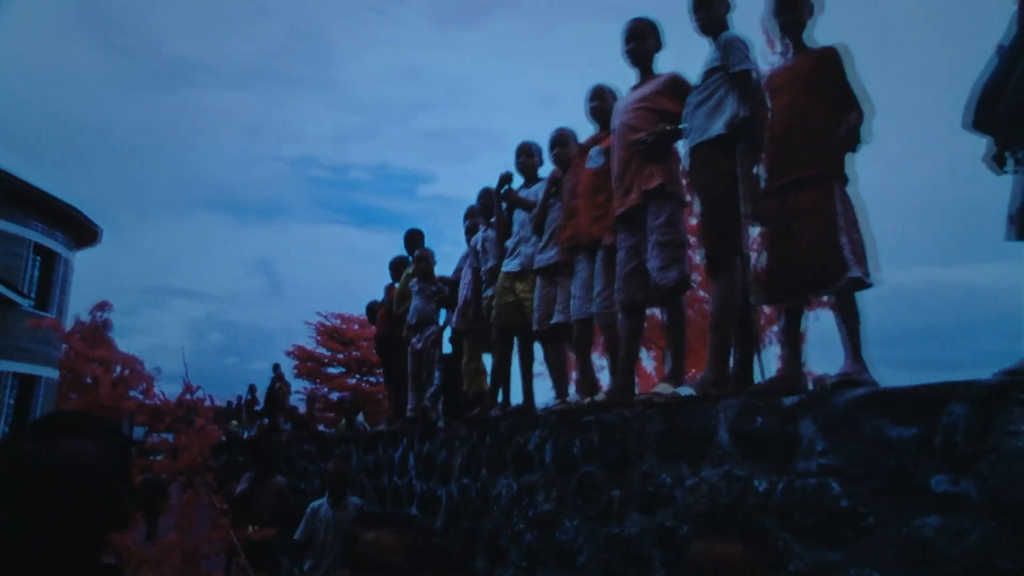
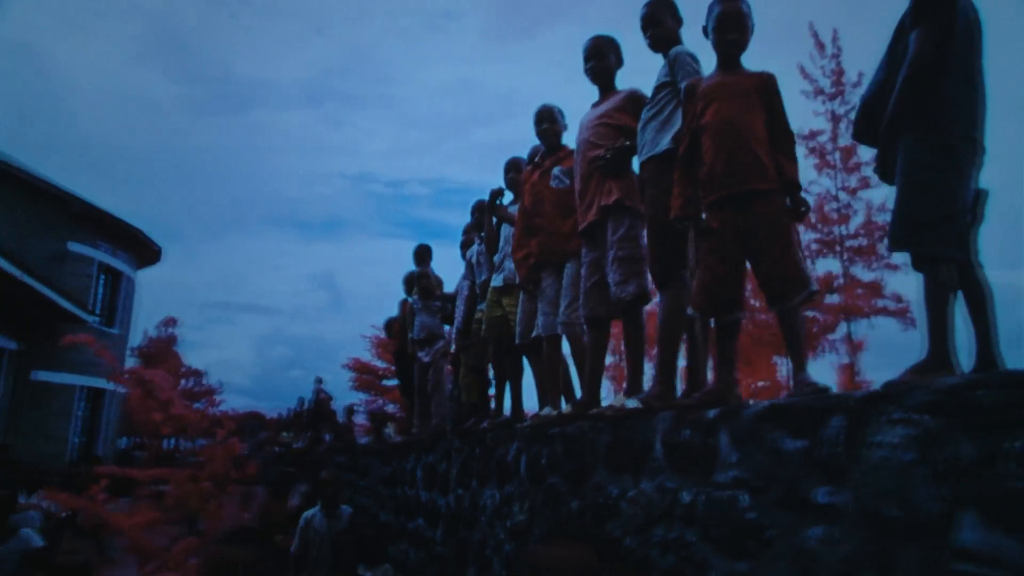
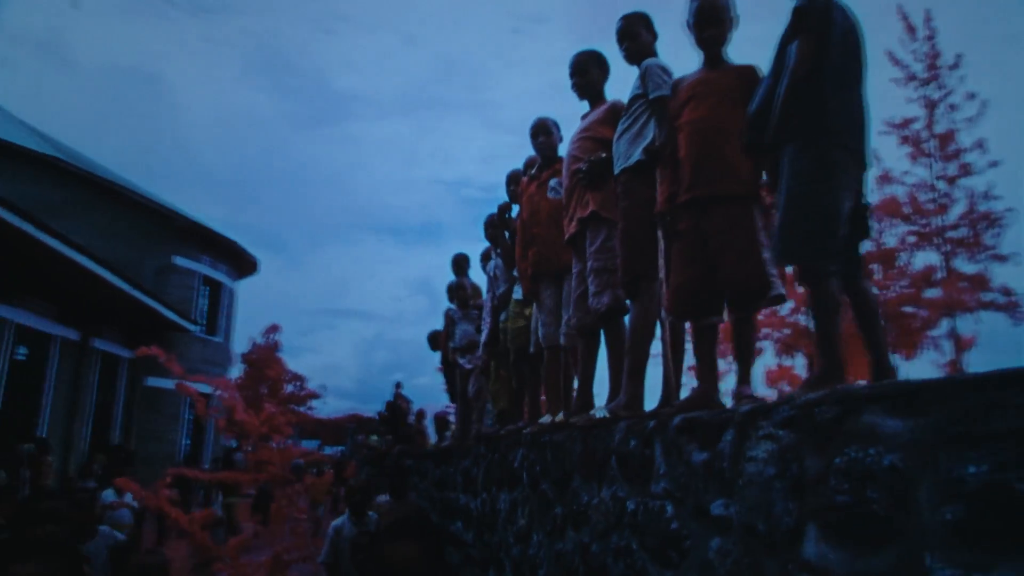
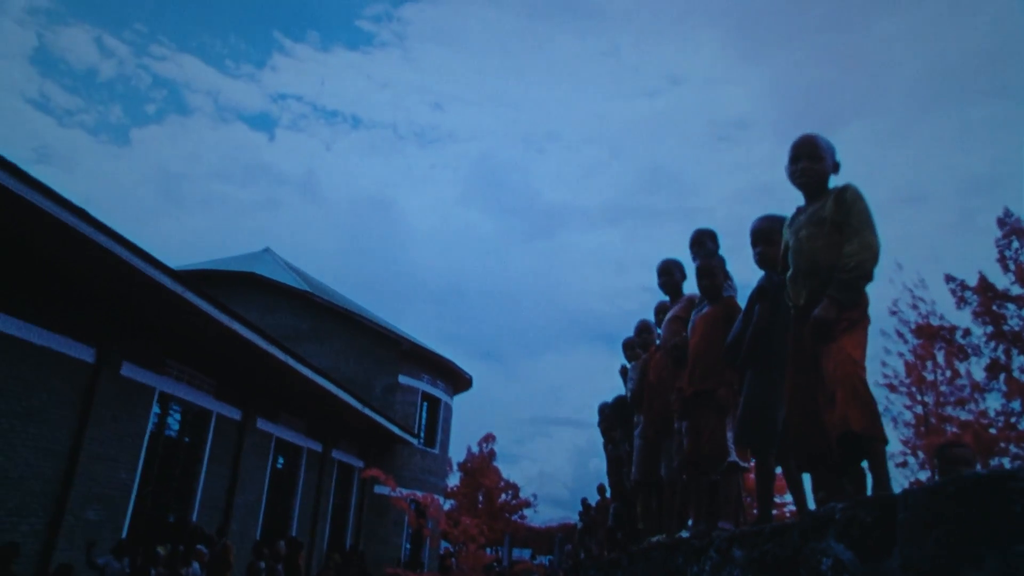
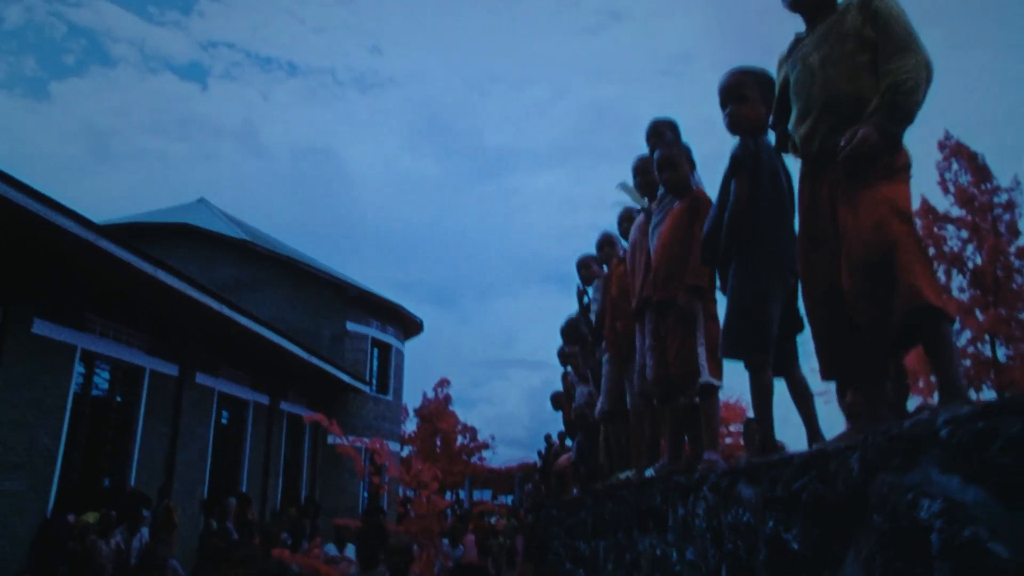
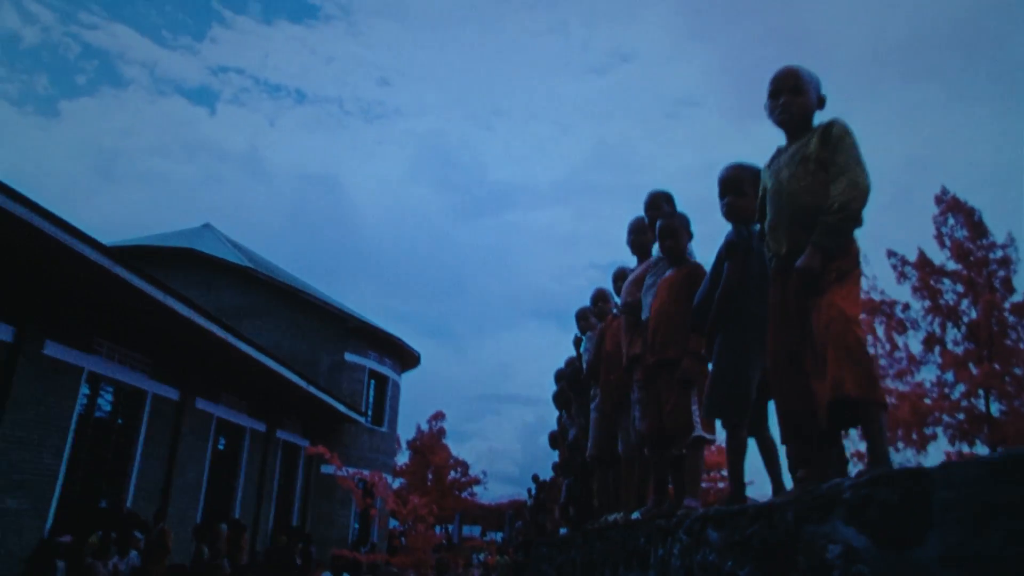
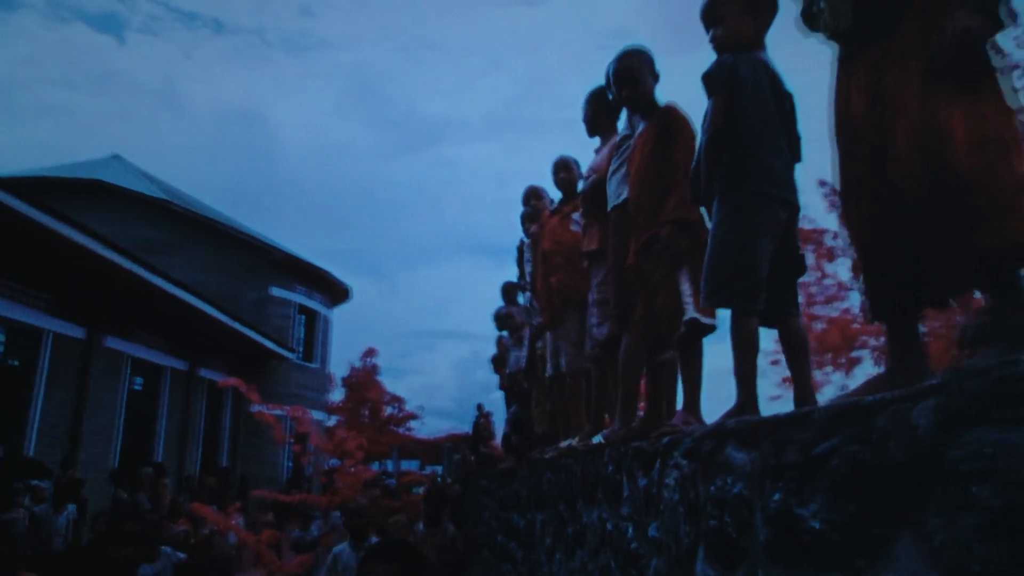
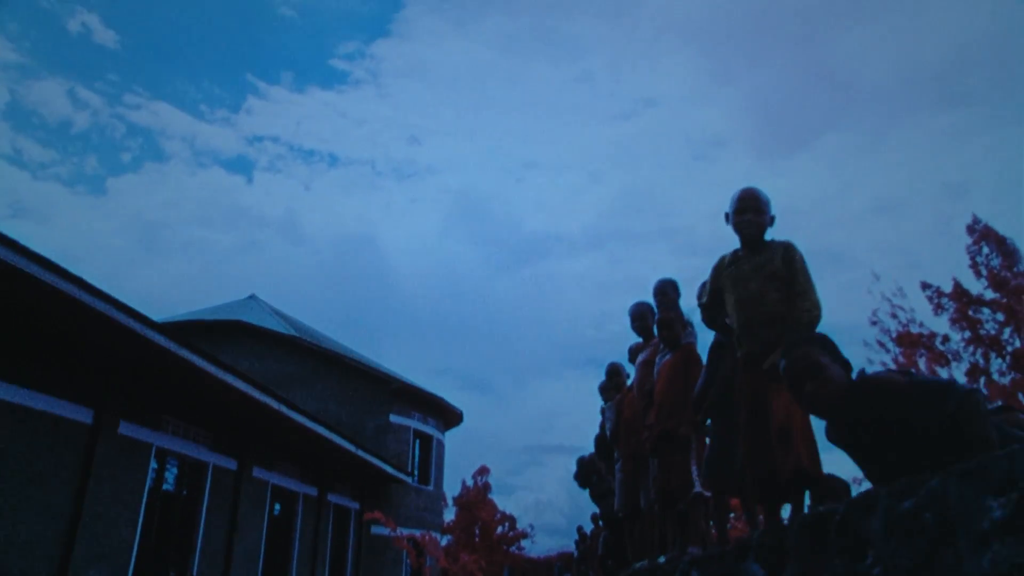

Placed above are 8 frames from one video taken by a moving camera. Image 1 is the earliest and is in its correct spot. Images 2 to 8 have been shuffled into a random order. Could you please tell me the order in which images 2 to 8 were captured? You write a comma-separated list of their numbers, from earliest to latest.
2, 3, 7, 5, 6, 4, 8
